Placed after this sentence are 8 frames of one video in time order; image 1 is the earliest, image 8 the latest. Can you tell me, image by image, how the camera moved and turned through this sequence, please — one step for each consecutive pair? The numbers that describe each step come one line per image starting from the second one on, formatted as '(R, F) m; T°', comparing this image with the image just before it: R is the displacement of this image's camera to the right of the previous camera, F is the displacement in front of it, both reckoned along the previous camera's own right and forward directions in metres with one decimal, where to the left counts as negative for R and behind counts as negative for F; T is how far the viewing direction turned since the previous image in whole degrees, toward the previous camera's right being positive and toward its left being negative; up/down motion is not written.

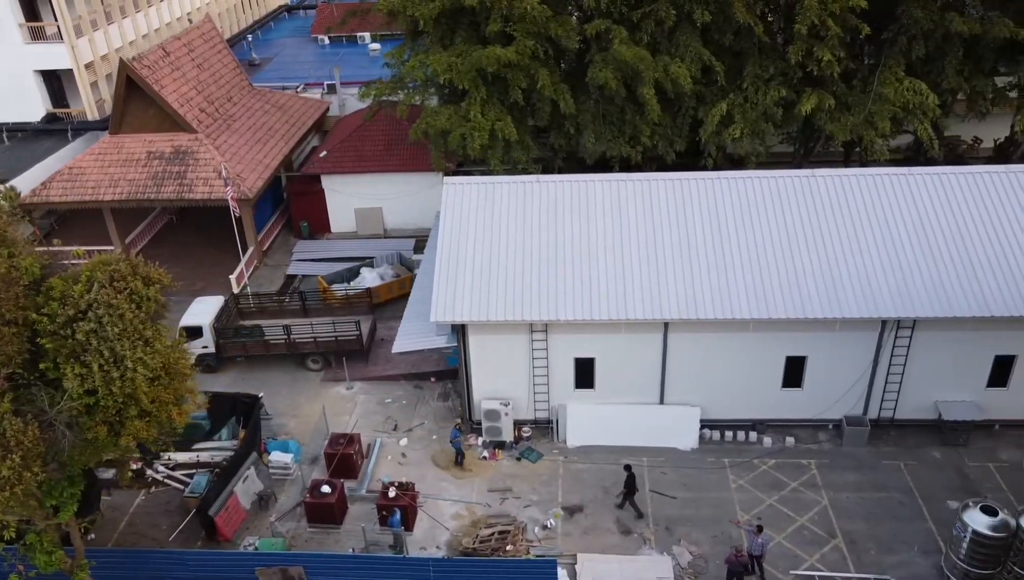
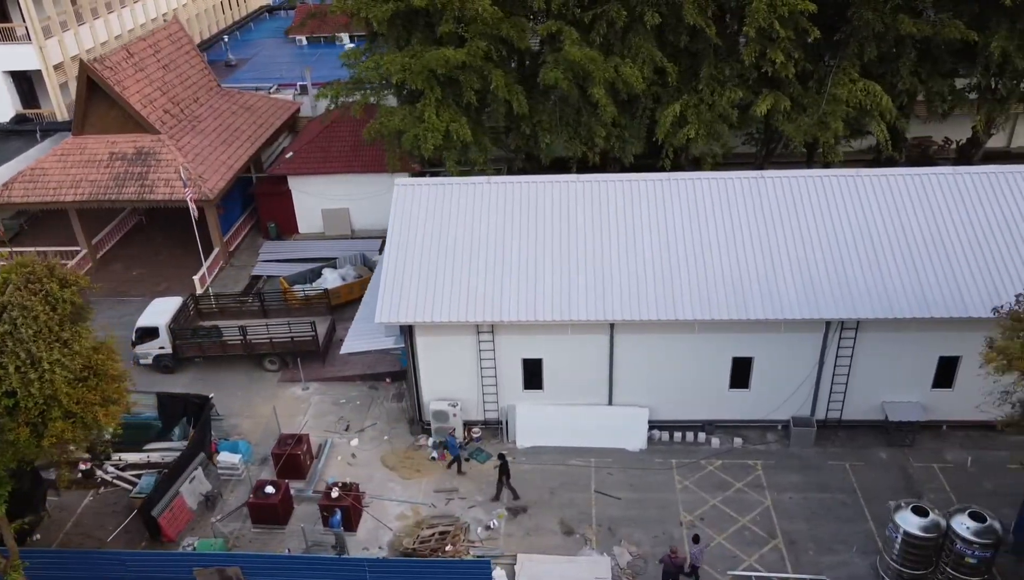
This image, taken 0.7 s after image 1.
(+1.3, -0.1) m; 0°
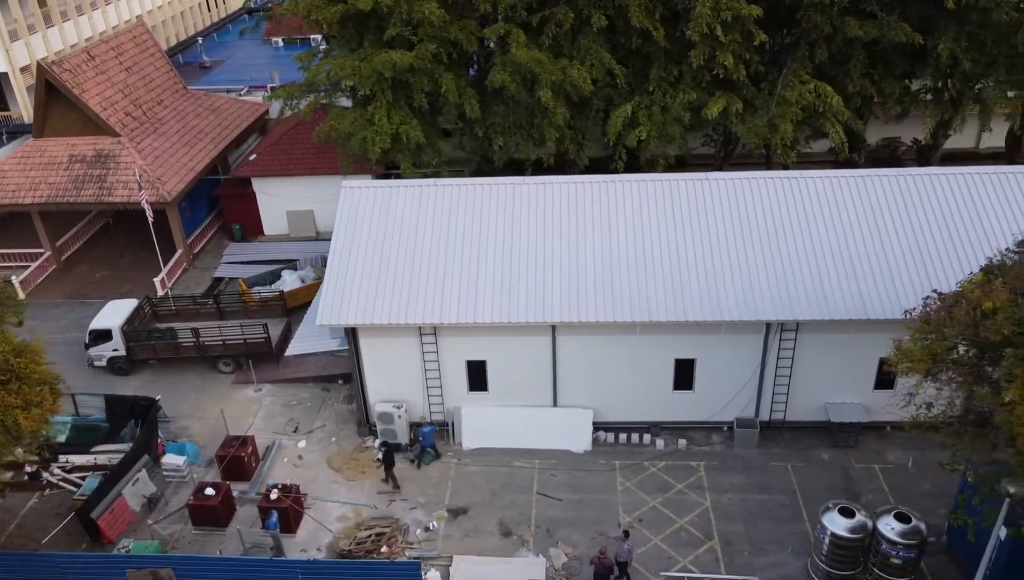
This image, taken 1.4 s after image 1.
(+1.4, -0.1) m; 0°
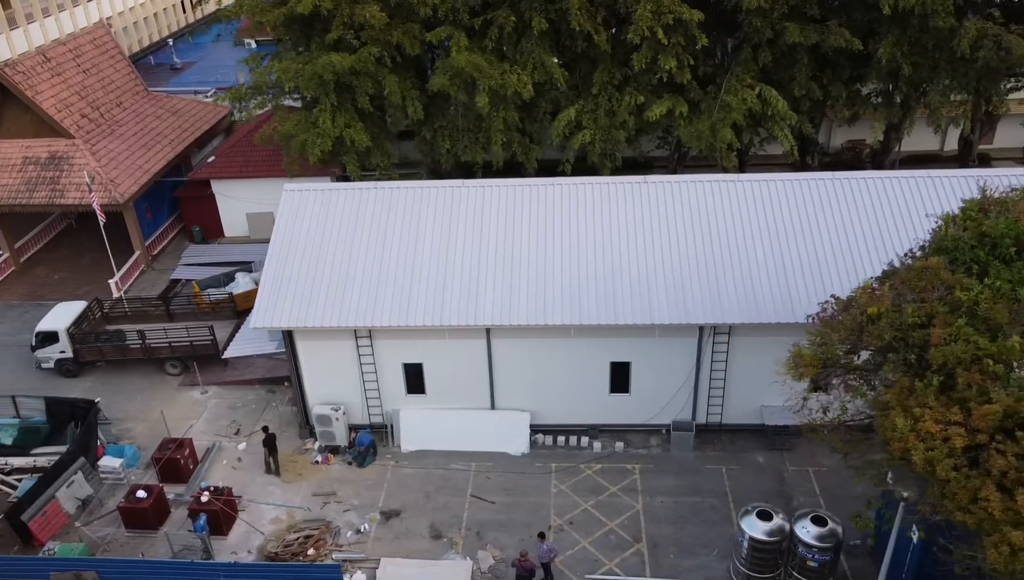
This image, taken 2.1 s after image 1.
(+1.6, -0.1) m; 0°
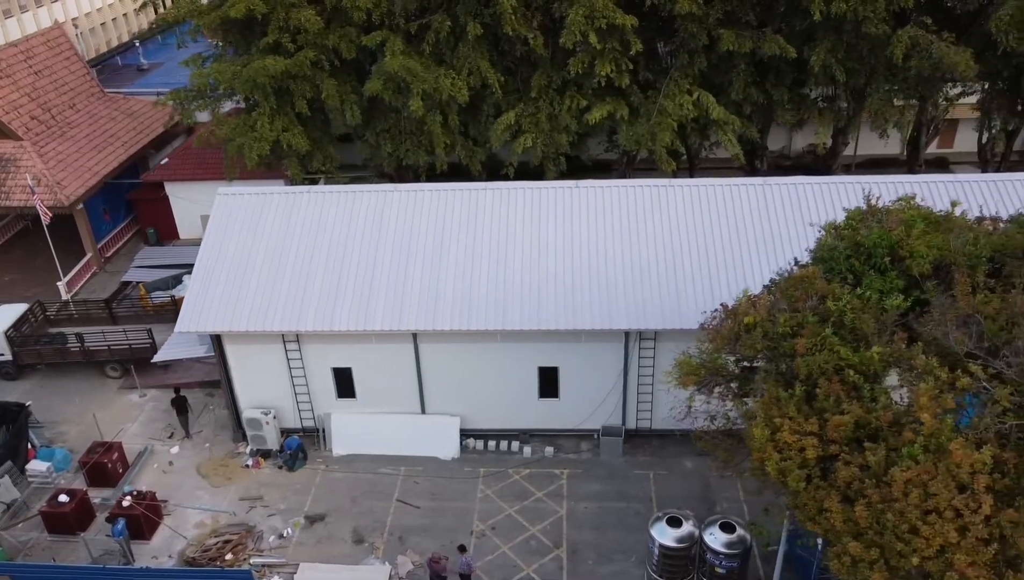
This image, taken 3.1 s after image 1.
(+1.7, 0.0) m; 0°
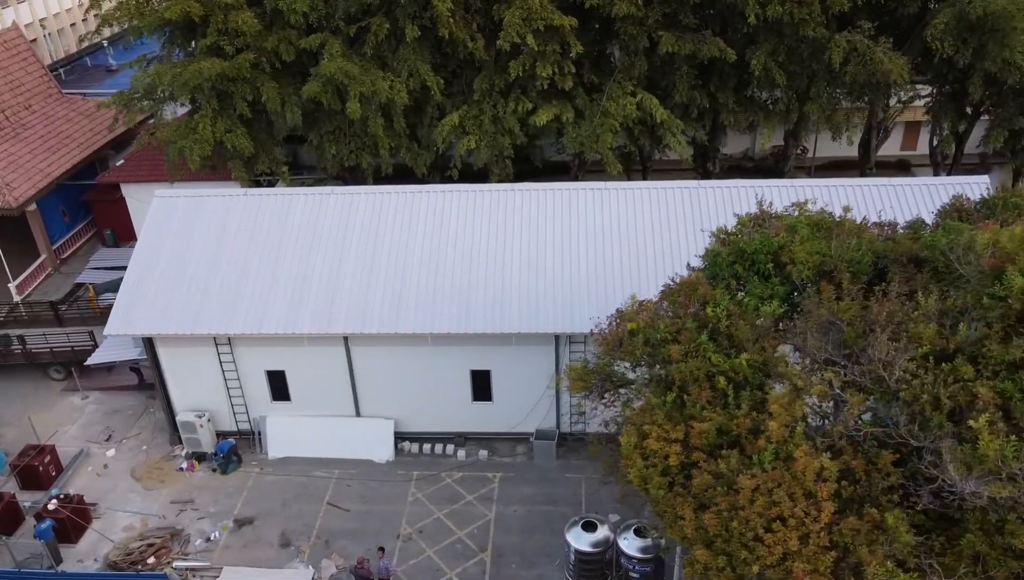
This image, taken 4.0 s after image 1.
(+1.7, 0.0) m; 0°
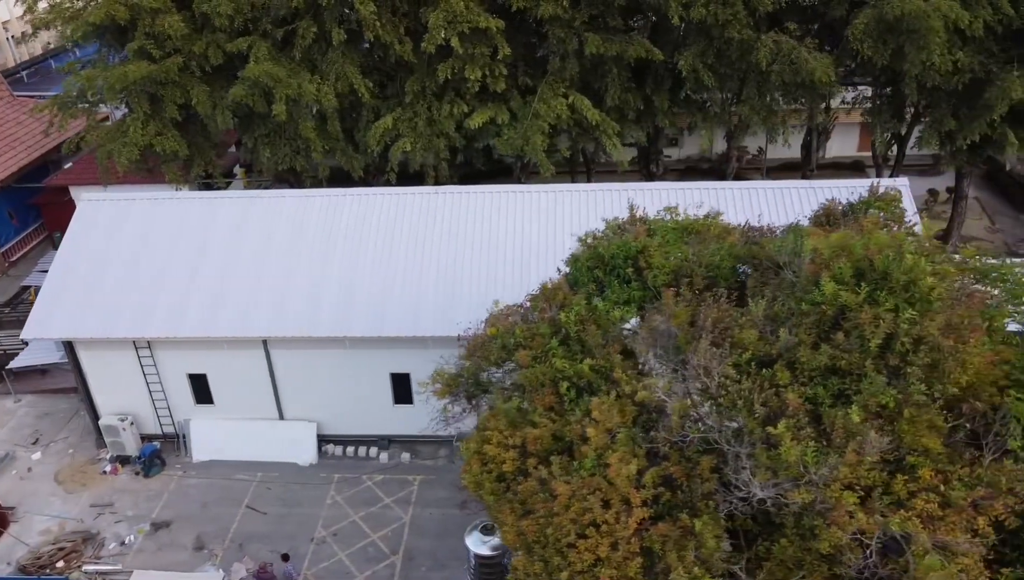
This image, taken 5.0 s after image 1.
(+2.0, 0.0) m; 0°
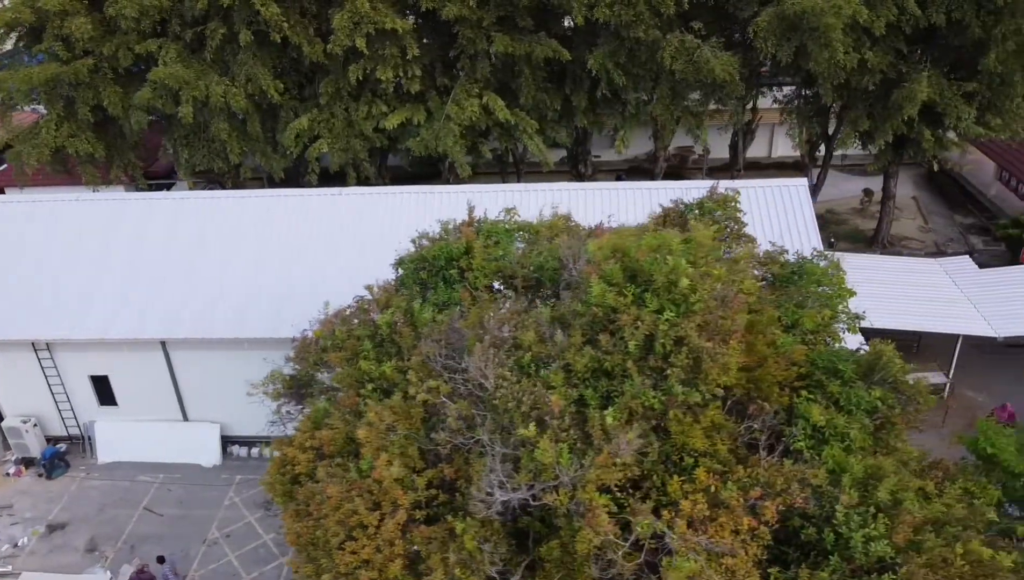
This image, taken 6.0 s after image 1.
(+2.5, 0.0) m; 0°
